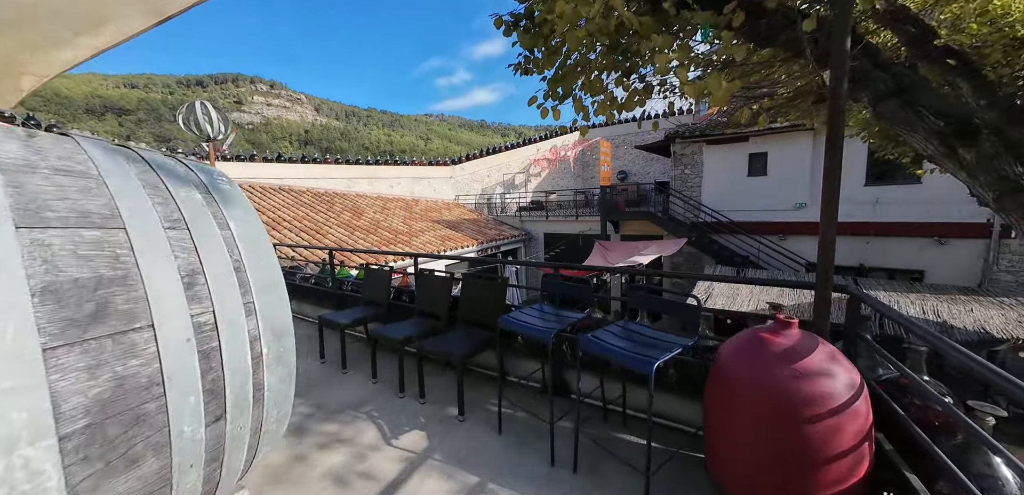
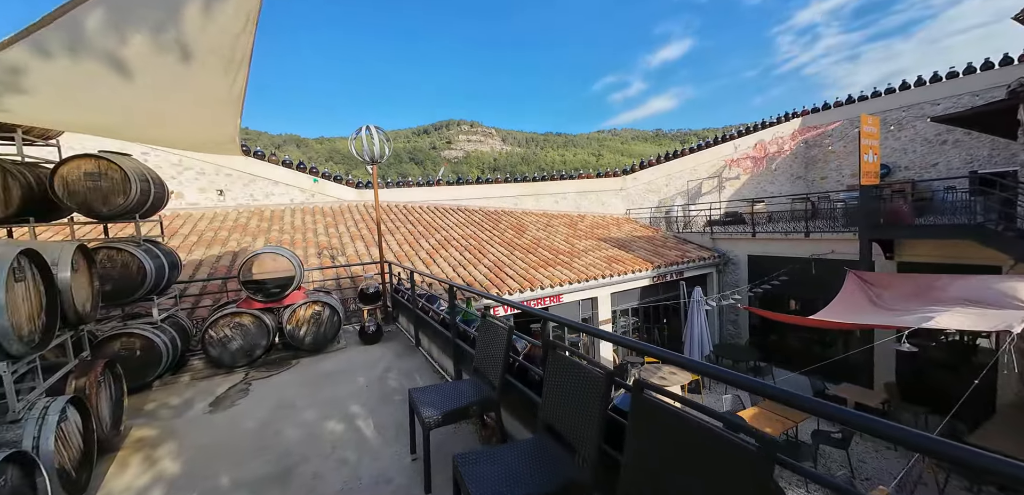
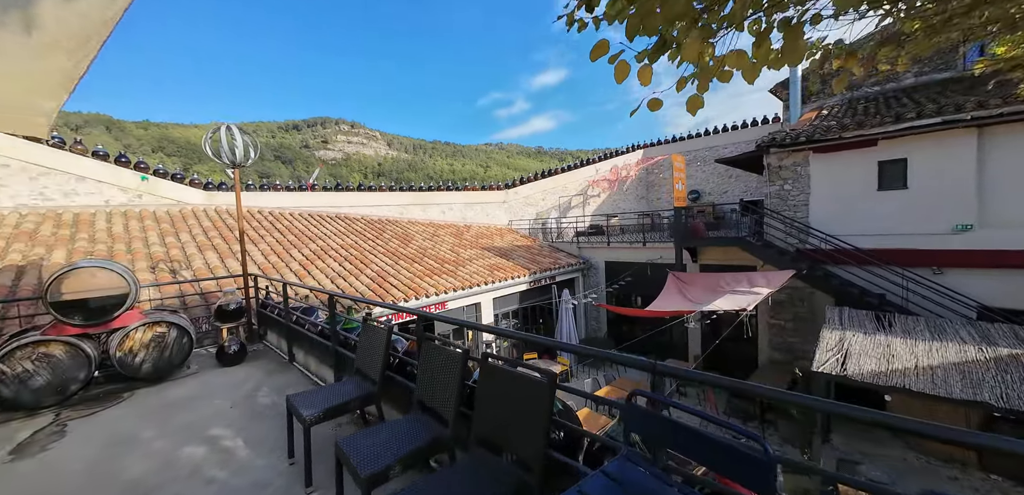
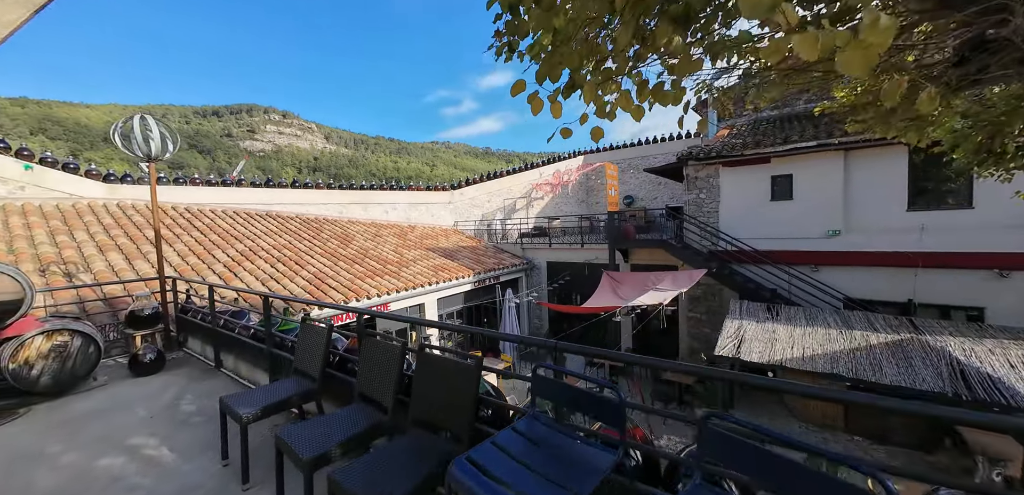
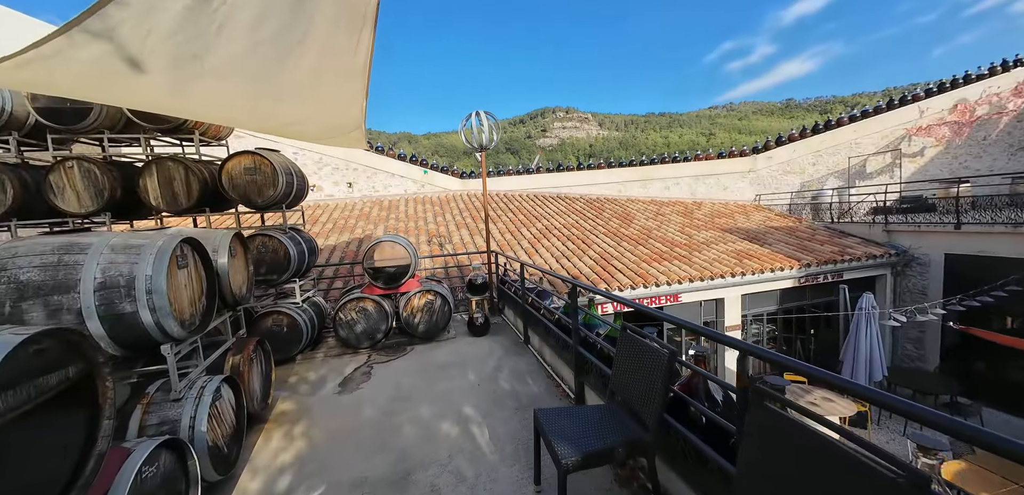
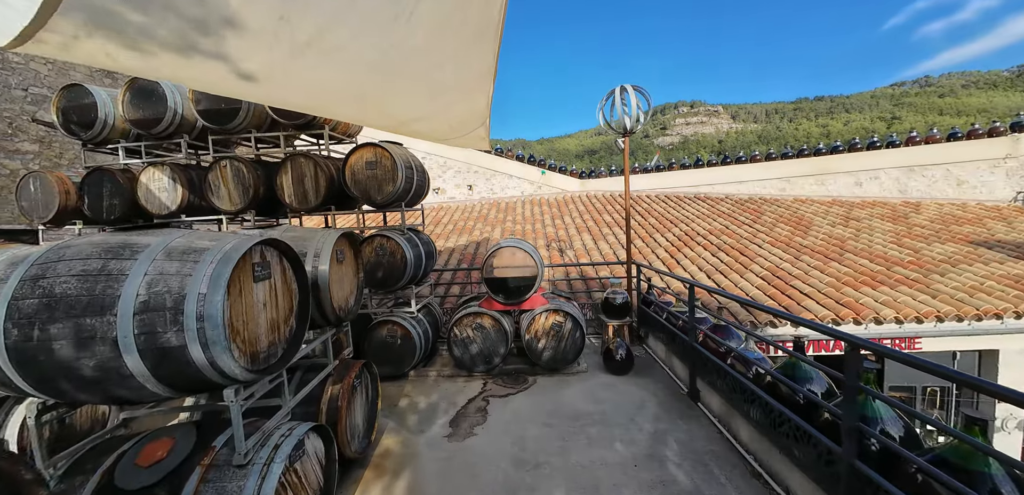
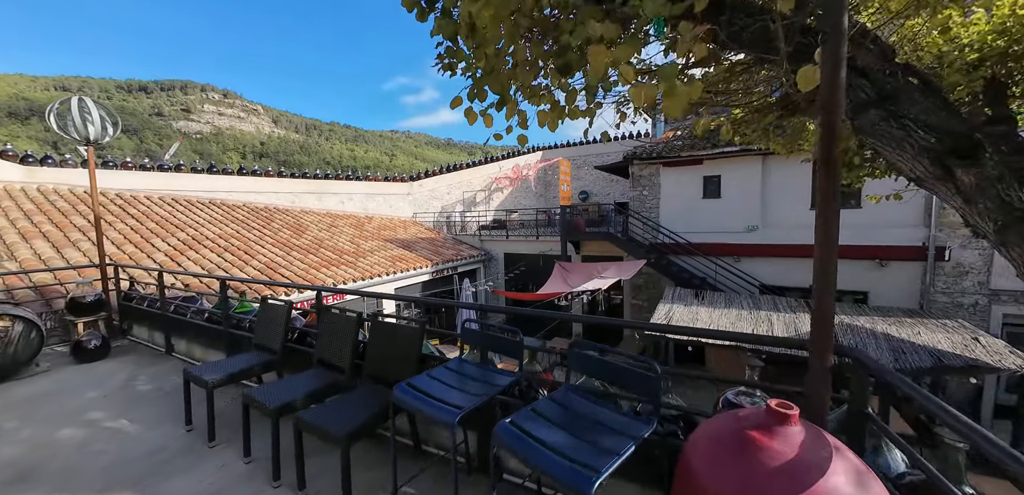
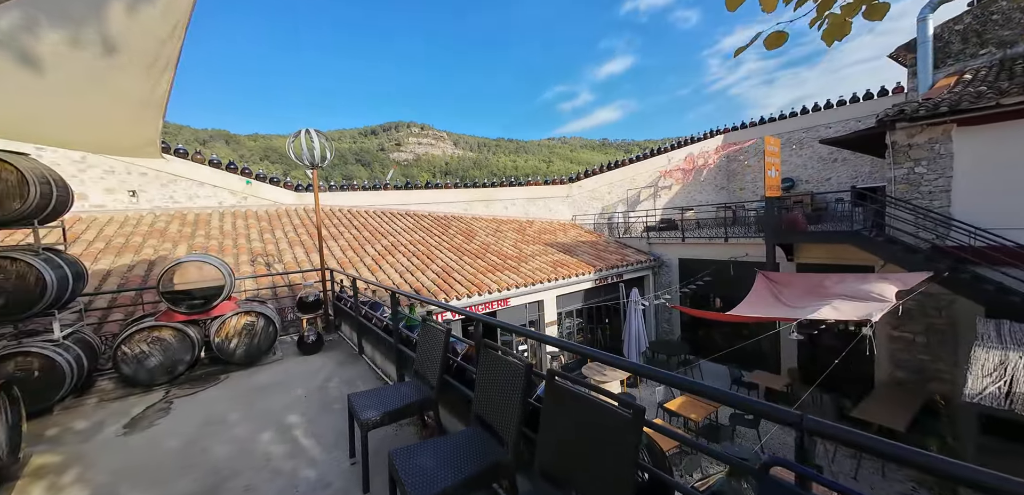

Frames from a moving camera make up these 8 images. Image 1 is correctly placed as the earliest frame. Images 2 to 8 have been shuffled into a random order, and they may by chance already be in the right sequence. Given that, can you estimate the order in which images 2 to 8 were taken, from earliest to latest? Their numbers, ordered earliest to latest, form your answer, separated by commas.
7, 4, 3, 8, 2, 5, 6
